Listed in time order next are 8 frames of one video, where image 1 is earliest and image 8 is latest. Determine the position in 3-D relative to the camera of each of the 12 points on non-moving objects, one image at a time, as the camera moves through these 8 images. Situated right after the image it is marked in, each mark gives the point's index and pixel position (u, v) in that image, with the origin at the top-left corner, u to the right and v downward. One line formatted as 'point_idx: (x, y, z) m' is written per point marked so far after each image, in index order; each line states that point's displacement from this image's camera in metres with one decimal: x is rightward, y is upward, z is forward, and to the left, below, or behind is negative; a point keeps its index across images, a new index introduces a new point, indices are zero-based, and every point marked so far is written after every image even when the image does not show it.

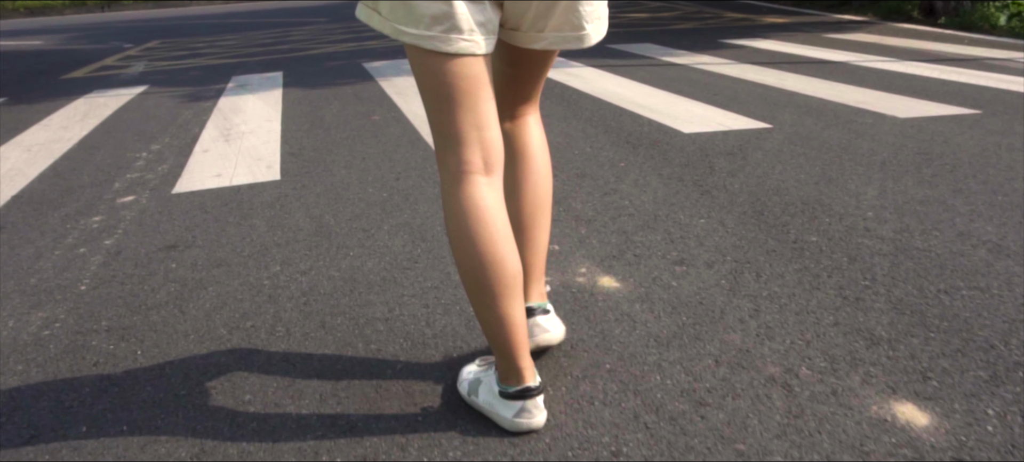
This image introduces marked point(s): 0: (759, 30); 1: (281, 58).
0: (+2.6, +2.1, +11.5) m
1: (-2.4, +1.7, +11.1) m
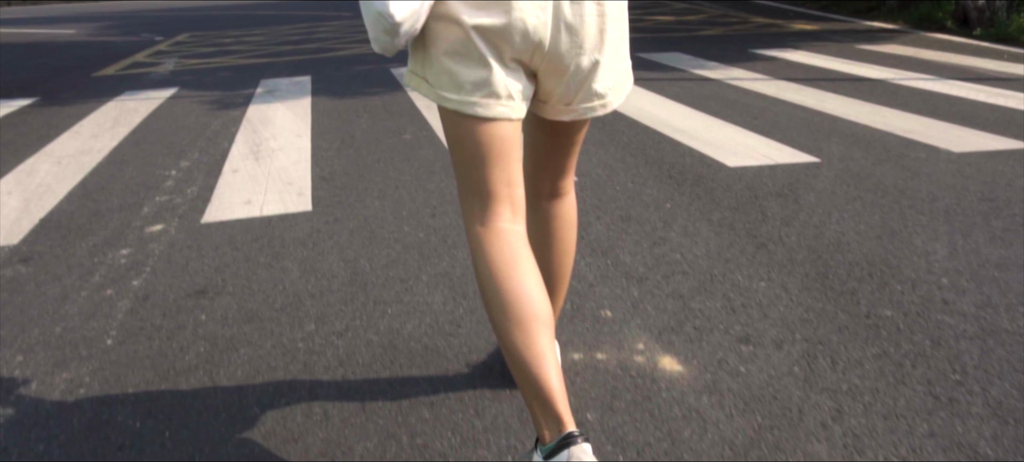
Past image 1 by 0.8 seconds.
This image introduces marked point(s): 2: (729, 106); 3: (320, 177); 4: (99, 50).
0: (+3.0, +2.0, +11.2) m
1: (-2.1, +1.7, +10.9) m
2: (+1.3, +0.8, +6.6) m
3: (-0.9, +0.2, +4.9) m
4: (-5.6, +2.4, +14.6) m
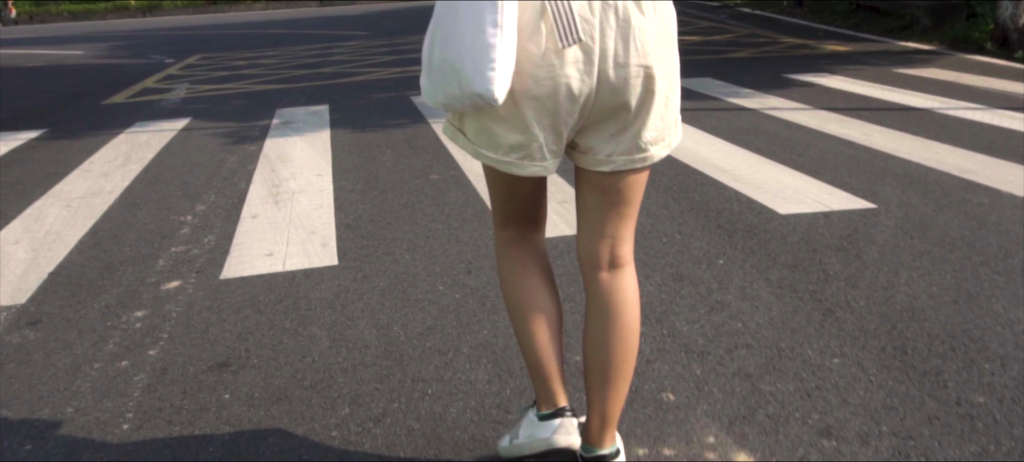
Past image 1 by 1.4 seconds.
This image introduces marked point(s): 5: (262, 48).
0: (+3.2, +1.7, +10.9) m
1: (-1.8, +1.4, +10.7) m
2: (+1.5, +0.5, +6.3) m
3: (-0.7, 0.0, +4.7) m
4: (-5.4, +2.1, +14.4) m
5: (-4.5, +3.3, +19.1) m
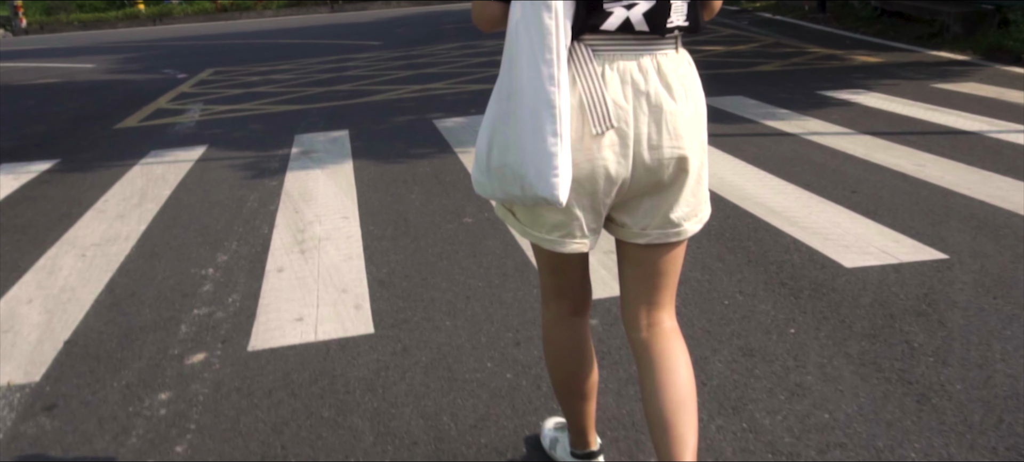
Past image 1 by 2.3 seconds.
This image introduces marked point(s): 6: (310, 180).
0: (+3.4, +1.5, +10.6) m
1: (-1.6, +1.2, +10.4) m
2: (+1.7, +0.3, +6.0) m
3: (-0.6, -0.2, +4.4) m
4: (-5.1, +1.8, +14.1) m
5: (-4.2, +3.0, +18.9) m
6: (-1.3, +0.3, +6.7) m
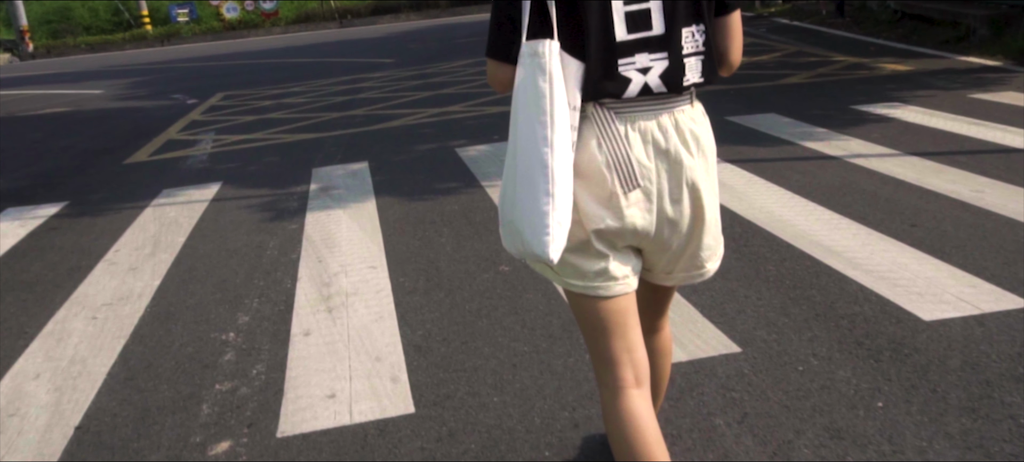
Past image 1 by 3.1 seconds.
0: (+3.6, +1.3, +10.3) m
1: (-1.4, +0.9, +10.1) m
2: (+1.9, +0.2, +5.7) m
3: (-0.4, -0.4, +4.1) m
4: (-4.9, +1.4, +13.9) m
5: (-4.0, +2.6, +18.6) m
6: (-1.1, +0.1, +6.4) m
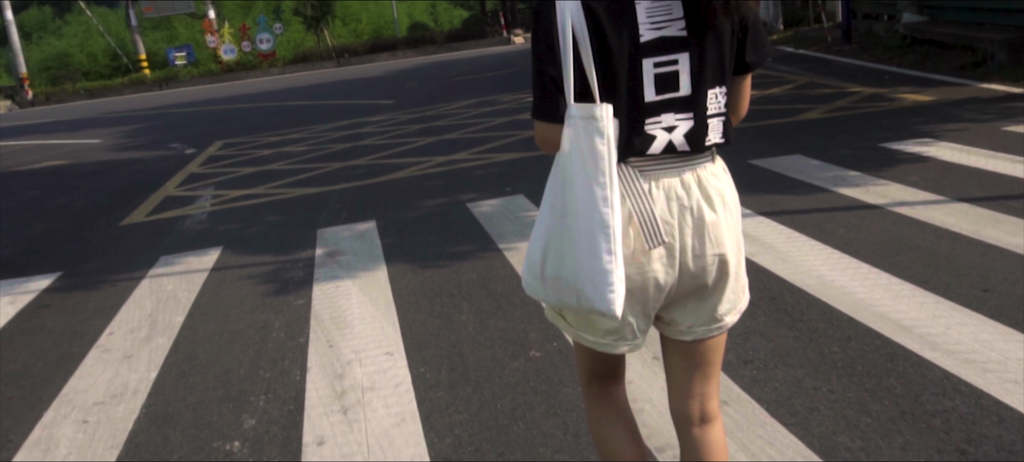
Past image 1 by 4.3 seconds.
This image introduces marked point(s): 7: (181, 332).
0: (+3.7, +1.0, +9.8) m
1: (-1.3, +0.4, +9.6) m
2: (+2.0, -0.1, +5.2) m
3: (-0.2, -0.8, +3.6) m
4: (-4.8, +0.6, +13.4) m
5: (-3.9, +1.7, +18.2) m
6: (-1.0, -0.4, +5.9) m
7: (-1.8, -0.5, +5.7) m
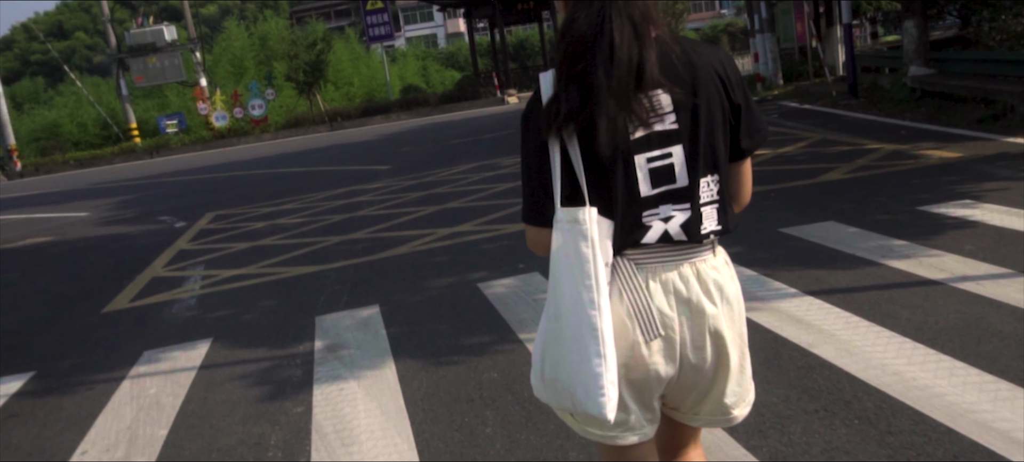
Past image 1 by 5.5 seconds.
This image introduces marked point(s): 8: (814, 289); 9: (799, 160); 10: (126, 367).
0: (+3.8, +0.4, +9.2) m
1: (-1.2, -0.3, +8.9) m
2: (+2.1, -0.5, +4.5) m
3: (-0.1, -1.1, +2.9) m
4: (-4.7, -0.4, +12.8) m
5: (-3.8, +0.5, +17.6) m
6: (-0.8, -0.8, +5.2) m
7: (-1.6, -1.0, +5.0) m
8: (+1.7, -0.3, +6.1) m
9: (+3.3, +0.8, +12.4) m
10: (-2.5, -0.9, +6.9) m
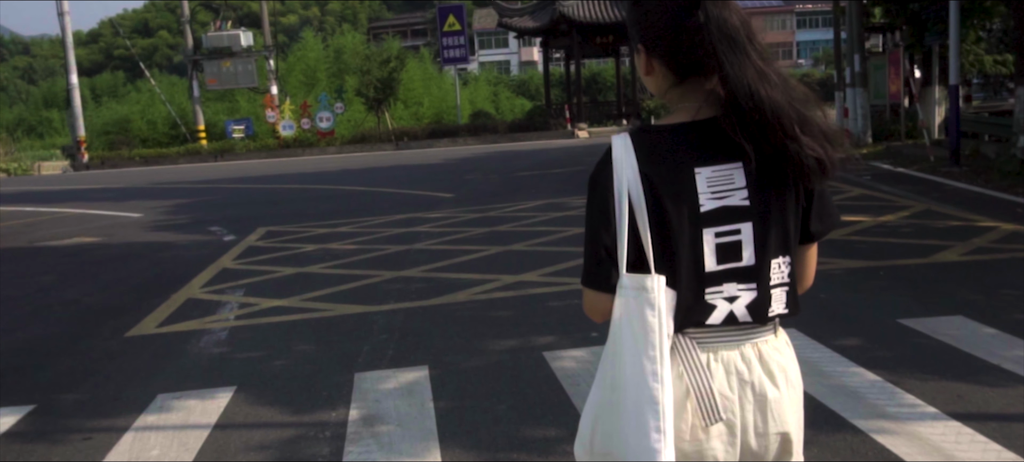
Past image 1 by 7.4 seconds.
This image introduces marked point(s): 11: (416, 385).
0: (+4.3, -0.4, +8.0) m
1: (-0.7, -0.7, +8.0) m
2: (+2.4, -1.0, +3.4) m
3: (0.0, -1.3, +1.8) m
4: (-4.0, -0.5, +12.0) m
5: (-2.8, +0.2, +16.8) m
6: (-0.5, -1.1, +4.2) m
7: (-1.4, -1.2, +4.0) m
8: (+2.1, -0.8, +5.0) m
9: (+4.1, 0.0, +11.2) m
10: (-2.1, -1.0, +6.0) m
11: (-0.5, -0.9, +6.0) m
